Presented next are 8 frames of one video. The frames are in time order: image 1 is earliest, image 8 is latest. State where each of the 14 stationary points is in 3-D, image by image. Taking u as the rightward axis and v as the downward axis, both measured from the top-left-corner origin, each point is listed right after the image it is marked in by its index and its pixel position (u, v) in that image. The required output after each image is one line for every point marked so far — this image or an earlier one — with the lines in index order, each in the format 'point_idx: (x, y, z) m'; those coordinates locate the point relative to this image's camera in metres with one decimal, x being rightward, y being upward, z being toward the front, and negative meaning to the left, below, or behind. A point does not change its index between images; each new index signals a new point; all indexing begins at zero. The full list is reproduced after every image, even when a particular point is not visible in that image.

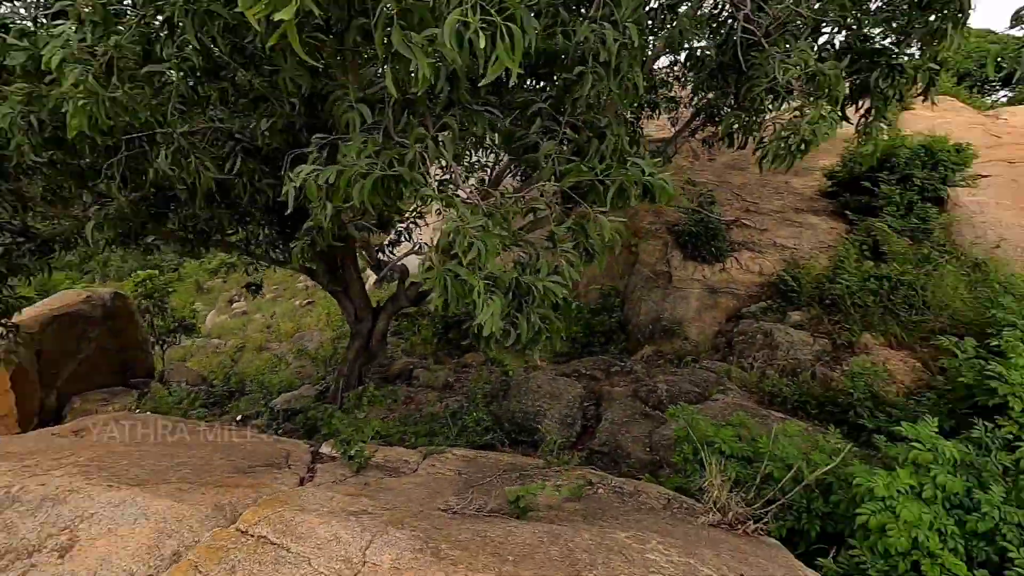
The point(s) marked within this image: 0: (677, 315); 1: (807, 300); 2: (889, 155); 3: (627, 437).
0: (+2.1, -0.4, +6.7) m
1: (+3.1, -0.1, +5.6) m
2: (+4.9, +1.7, +7.0) m
3: (+0.9, -1.2, +4.2) m
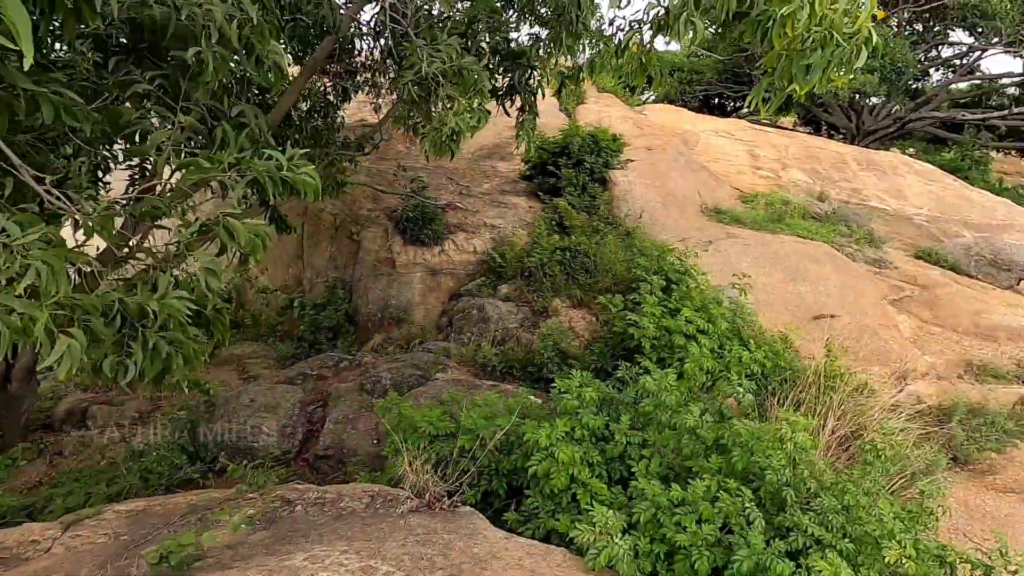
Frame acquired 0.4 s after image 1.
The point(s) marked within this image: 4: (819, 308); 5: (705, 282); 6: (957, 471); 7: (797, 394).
0: (-1.4, -0.2, +6.7) m
1: (0.0, +0.2, +6.3) m
2: (+0.8, +2.2, +8.2) m
3: (-1.2, -1.1, +4.1) m
4: (+3.1, -0.2, +5.4) m
5: (+1.7, +0.1, +4.6) m
6: (+3.3, -1.4, +4.0) m
7: (+2.1, -0.8, +4.0) m
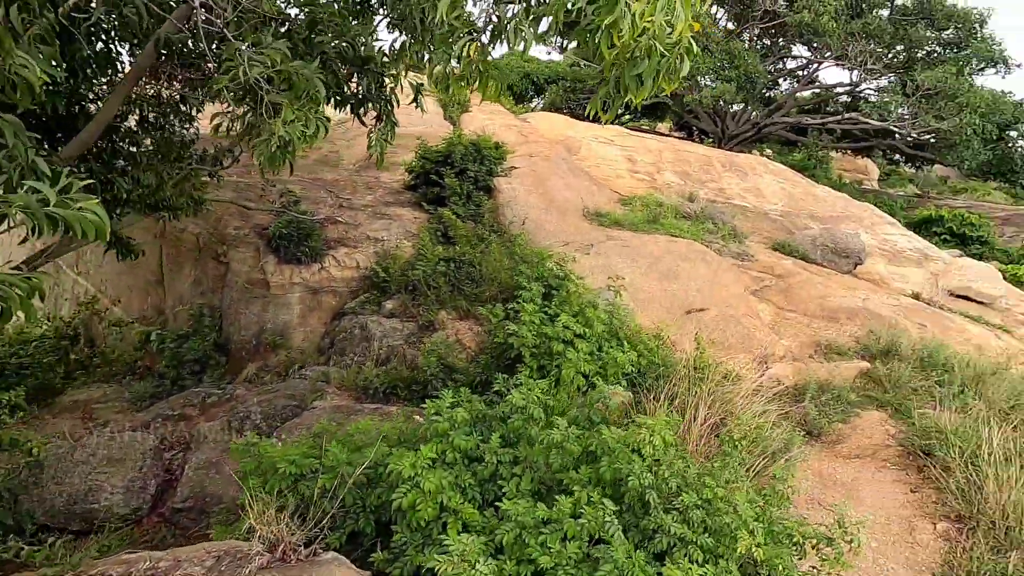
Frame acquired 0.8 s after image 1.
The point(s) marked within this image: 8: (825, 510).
0: (-2.7, -0.4, +6.3) m
1: (-1.3, 0.0, +6.1) m
2: (-1.0, +2.1, +8.1) m
3: (-2.0, -1.3, +3.7) m
4: (+1.9, -0.2, +5.7) m
5: (+0.6, 0.0, +4.7) m
6: (+2.5, -1.3, +4.4) m
7: (+1.2, -0.8, +4.1) m
8: (+2.2, -1.6, +3.8) m
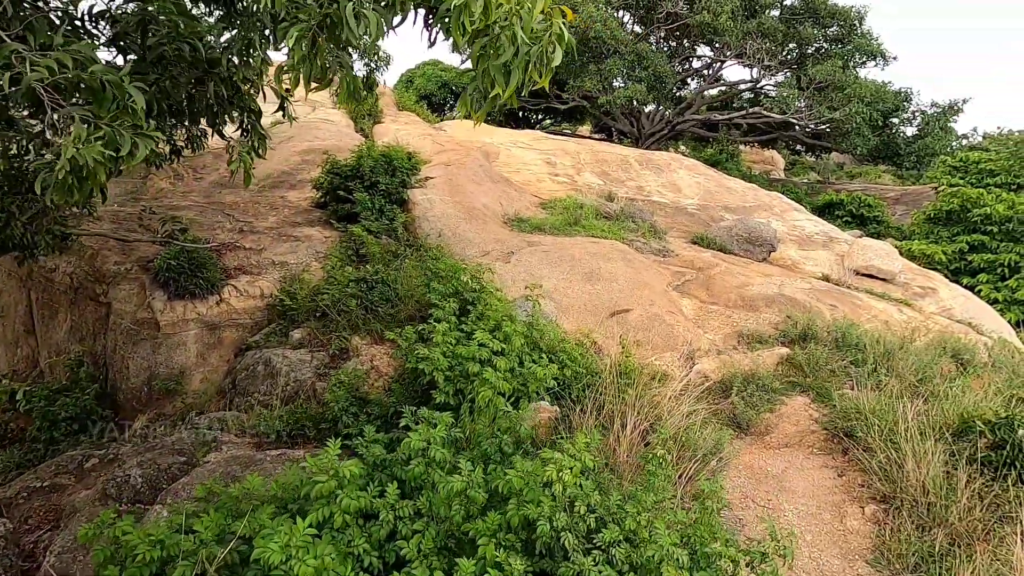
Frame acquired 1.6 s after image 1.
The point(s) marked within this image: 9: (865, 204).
0: (-3.5, -0.8, +5.6) m
1: (-2.2, -0.3, +5.6) m
2: (-2.2, +1.8, +7.7) m
3: (-2.5, -1.6, +3.1) m
4: (+1.1, -0.2, +5.6) m
5: (-0.1, -0.1, +4.5) m
6: (+1.9, -1.2, +4.3) m
7: (+0.6, -0.8, +4.0) m
8: (+1.7, -1.5, +3.7) m
9: (+9.8, +2.3, +14.7) m
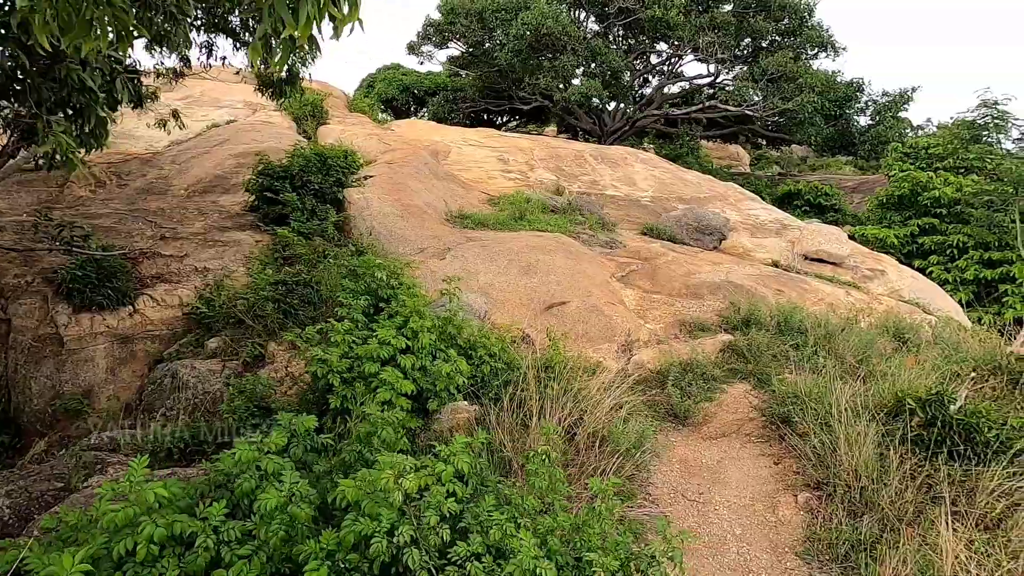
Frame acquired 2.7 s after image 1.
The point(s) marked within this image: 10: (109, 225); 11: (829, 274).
0: (-4.2, -0.9, +5.2) m
1: (-2.8, -0.4, +5.2) m
2: (-3.1, +1.7, +7.3) m
3: (-3.0, -1.7, +2.7) m
4: (+0.4, -0.1, +5.4) m
5: (-0.7, 0.0, +4.2) m
6: (+1.3, -1.1, +4.1) m
7: (0.0, -0.7, +3.7) m
8: (+1.1, -1.4, +3.5) m
9: (+8.7, +2.6, +14.9) m
10: (-5.1, +0.8, +6.8) m
11: (+4.7, +0.2, +7.9) m
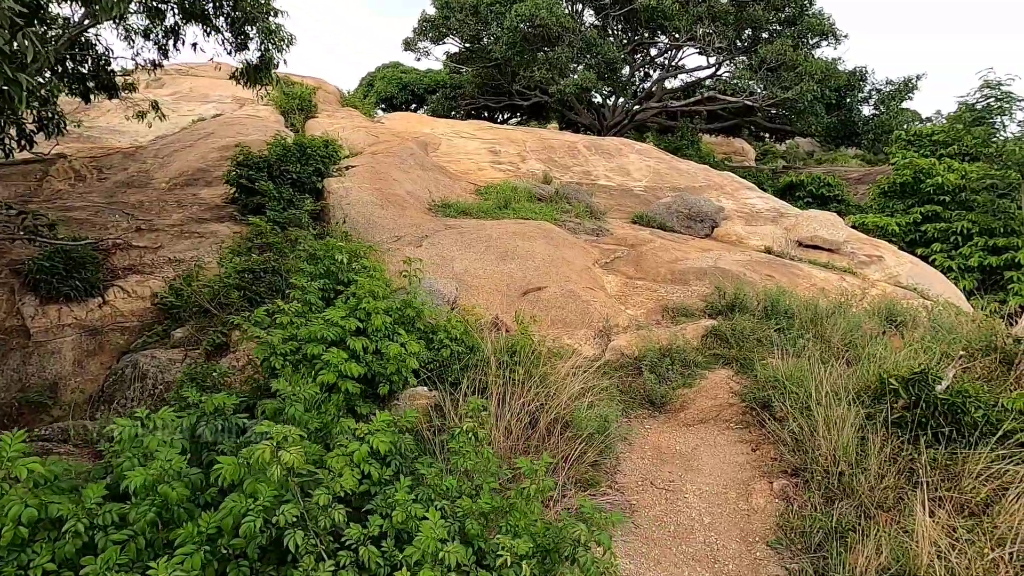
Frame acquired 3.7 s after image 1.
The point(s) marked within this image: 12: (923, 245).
0: (-4.4, -0.9, +5.1) m
1: (-3.1, -0.3, +5.1) m
2: (-3.3, +1.8, +7.2) m
3: (-3.3, -1.6, +2.6) m
4: (+0.1, 0.0, +5.2) m
5: (-1.0, +0.1, +4.0) m
6: (+1.0, -1.0, +3.9) m
7: (-0.2, -0.6, +3.5) m
8: (+0.9, -1.3, +3.3) m
9: (+8.5, +2.9, +14.6) m
10: (-5.4, +0.9, +6.7) m
11: (+4.5, +0.4, +7.7) m
12: (+8.0, +0.8, +10.3) m
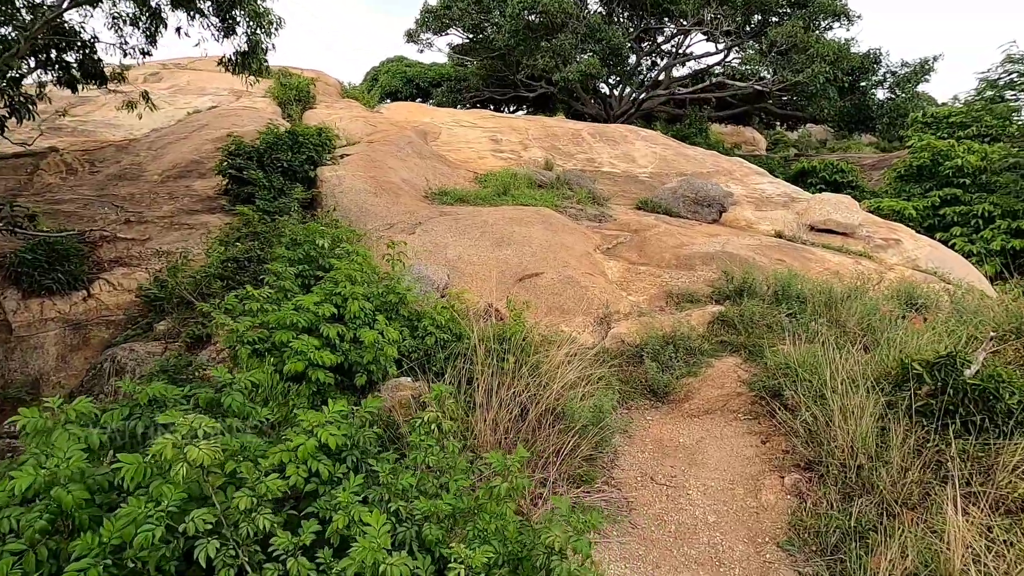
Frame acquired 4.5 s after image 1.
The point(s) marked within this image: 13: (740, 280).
0: (-4.5, -0.8, +4.9) m
1: (-3.1, -0.2, +4.9) m
2: (-3.4, +1.9, +7.0) m
3: (-3.4, -1.5, +2.4) m
4: (+0.1, +0.2, +4.9) m
5: (-1.1, +0.2, +3.8) m
6: (+1.0, -0.8, +3.7) m
7: (-0.3, -0.5, +3.3) m
8: (+0.8, -1.1, +3.0) m
9: (+8.6, +3.2, +14.1) m
10: (-5.4, +1.0, +6.6) m
11: (+4.5, +0.6, +7.3) m
12: (+8.0, +1.1, +9.9) m
13: (+2.2, +0.1, +5.1) m
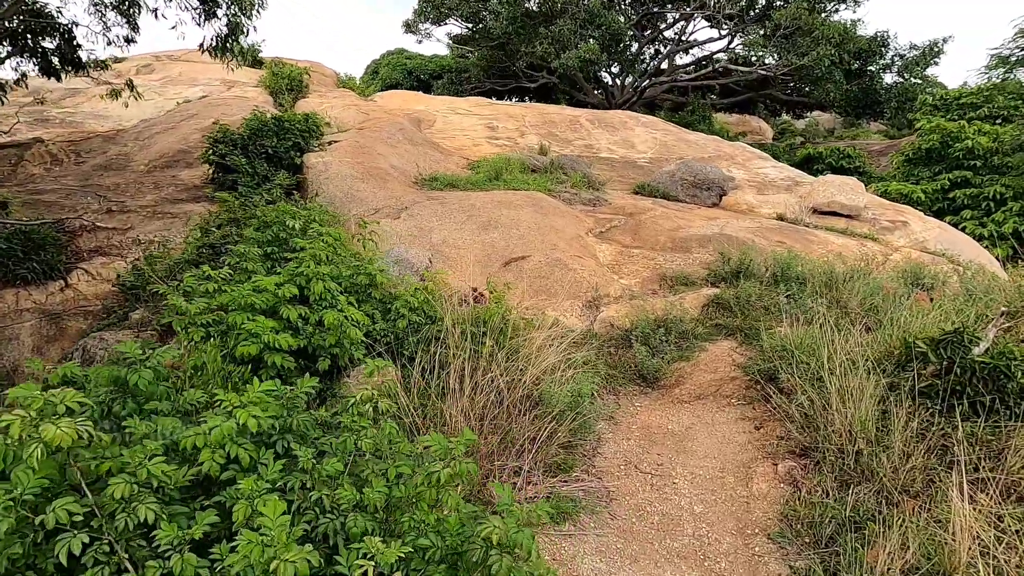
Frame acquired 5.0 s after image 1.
0: (-4.6, -0.7, +4.8) m
1: (-3.3, -0.1, +4.7) m
2: (-3.5, +2.0, +6.8) m
3: (-3.5, -1.4, +2.3) m
4: (0.0, +0.3, +4.8) m
5: (-1.2, +0.3, +3.6) m
6: (+0.9, -0.7, +3.5) m
7: (-0.5, -0.4, +3.1) m
8: (+0.7, -1.0, +2.8) m
9: (+8.6, +3.5, +13.8) m
10: (-5.5, +1.1, +6.4) m
11: (+4.4, +0.8, +7.1) m
12: (+7.9, +1.4, +9.6) m
13: (+2.1, +0.2, +4.9) m
